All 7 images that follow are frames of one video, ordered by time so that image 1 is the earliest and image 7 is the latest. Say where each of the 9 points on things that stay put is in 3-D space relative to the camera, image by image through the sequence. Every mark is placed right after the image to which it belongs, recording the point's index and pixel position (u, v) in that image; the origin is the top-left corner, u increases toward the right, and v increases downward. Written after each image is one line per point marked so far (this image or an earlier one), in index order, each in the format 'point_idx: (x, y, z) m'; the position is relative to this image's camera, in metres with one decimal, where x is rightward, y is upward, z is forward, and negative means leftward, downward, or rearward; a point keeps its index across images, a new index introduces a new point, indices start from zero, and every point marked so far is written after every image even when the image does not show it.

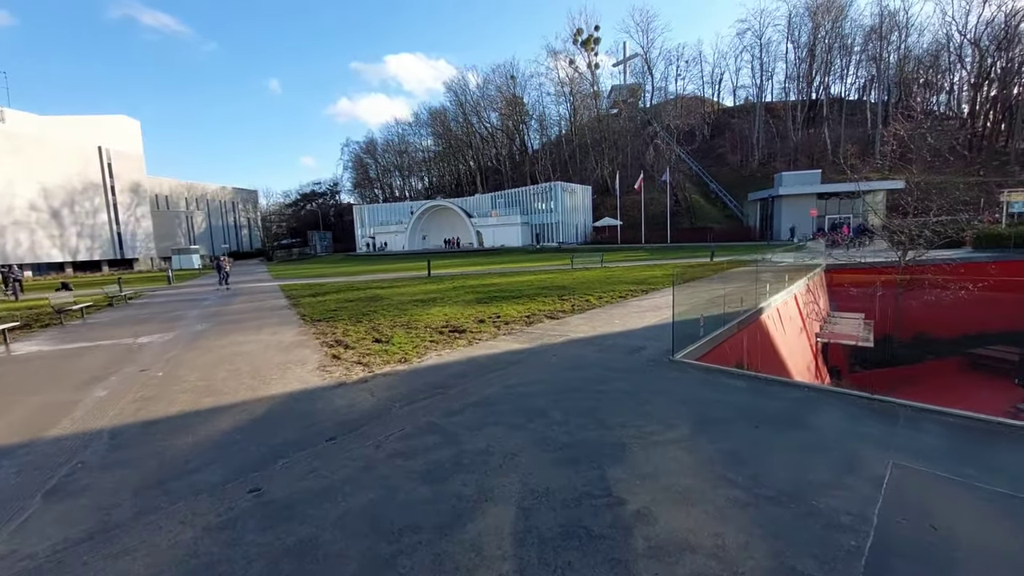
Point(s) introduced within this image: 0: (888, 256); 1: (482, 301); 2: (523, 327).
0: (+14.1, +1.2, +18.9) m
1: (-0.7, -0.3, +12.3) m
2: (+0.2, -0.6, +8.1) m
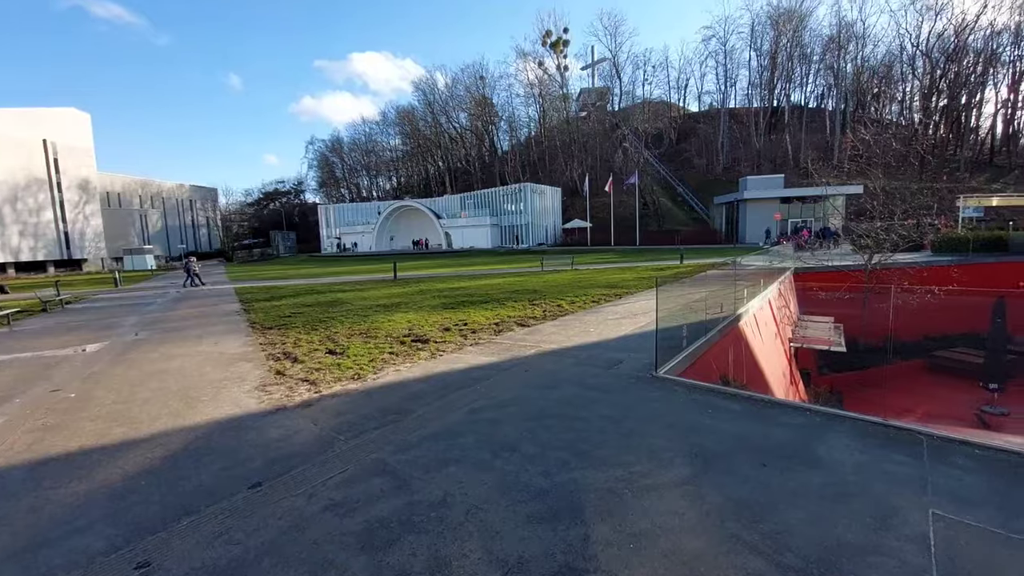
0: (+13.0, +1.1, +19.2) m
1: (-1.5, -0.4, +11.7) m
2: (-0.3, -0.7, +7.5) m
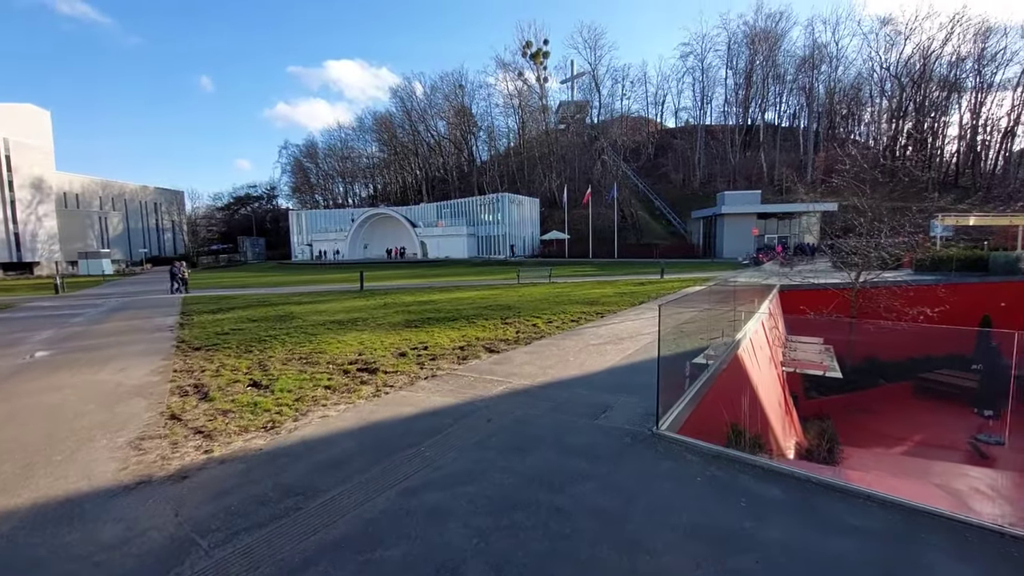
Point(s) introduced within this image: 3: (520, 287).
0: (+12.0, +0.4, +18.6) m
1: (-2.1, -0.8, +10.4) m
2: (-0.7, -1.0, +6.3) m
3: (+0.3, 0.0, +19.9) m
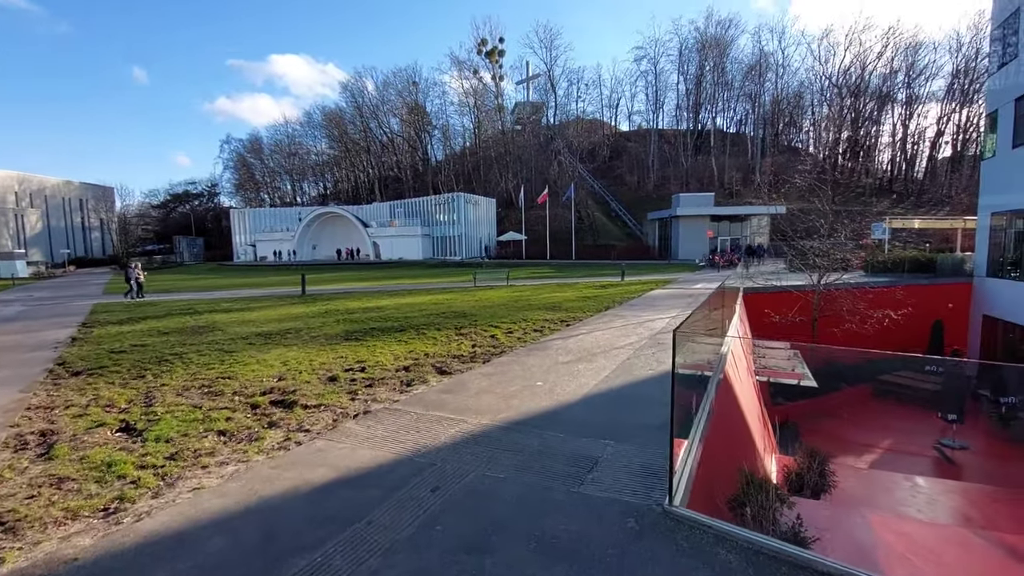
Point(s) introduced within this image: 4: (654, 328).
0: (+10.5, +0.3, +18.4) m
1: (-2.9, -0.9, +9.0) m
2: (-1.2, -1.1, +5.0) m
3: (-1.3, -0.1, +18.7) m
4: (+2.5, -0.7, +8.8) m
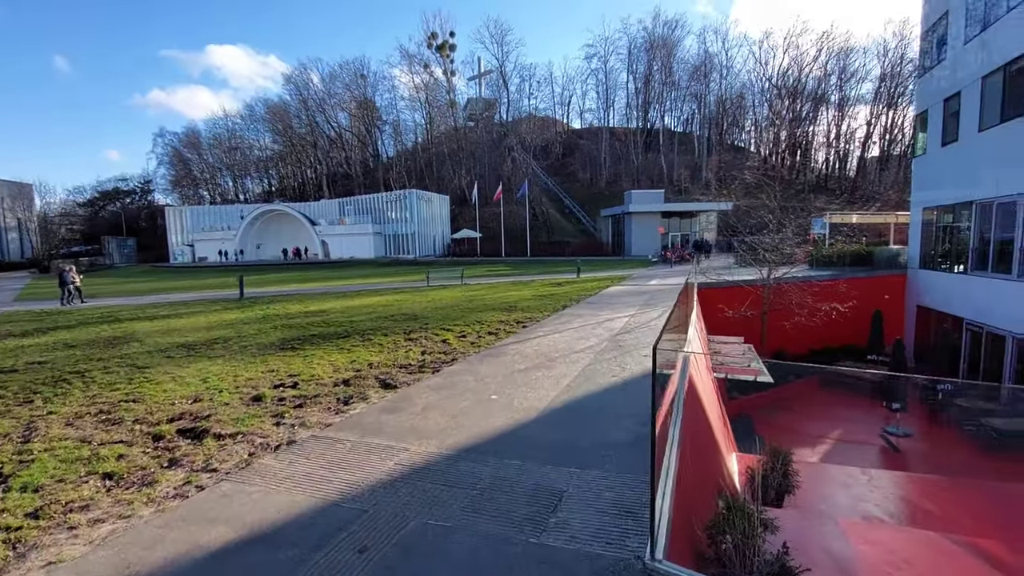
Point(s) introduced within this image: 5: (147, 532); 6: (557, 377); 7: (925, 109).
0: (+8.8, +0.5, +18.7) m
1: (-3.7, -0.9, +8.2) m
2: (-1.6, -1.1, +4.4) m
3: (-3.0, -0.1, +18.0) m
4: (+1.7, -0.7, +8.4) m
5: (-1.9, -1.3, +2.7) m
6: (+0.5, -1.0, +5.4) m
7: (+15.8, +6.8, +19.3) m
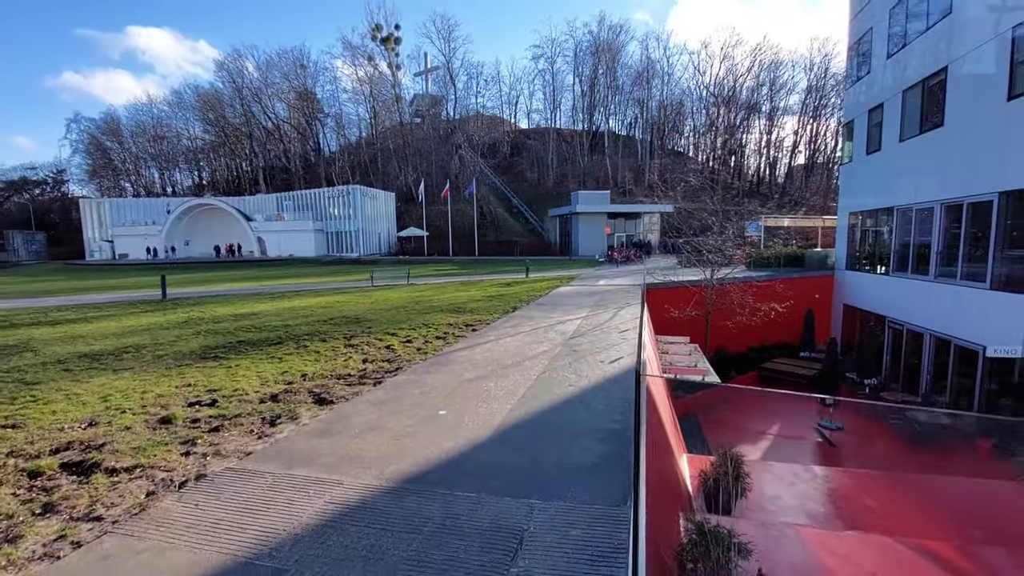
0: (+6.9, +0.5, +19.1) m
1: (-4.4, -1.0, +7.4) m
2: (-2.0, -1.2, +3.8) m
3: (-4.7, -0.1, +17.2) m
4: (+0.9, -0.7, +8.2) m
5: (-2.2, -1.3, +2.1) m
6: (0.0, -1.0, +5.0) m
7: (+13.7, +6.8, +20.4) m
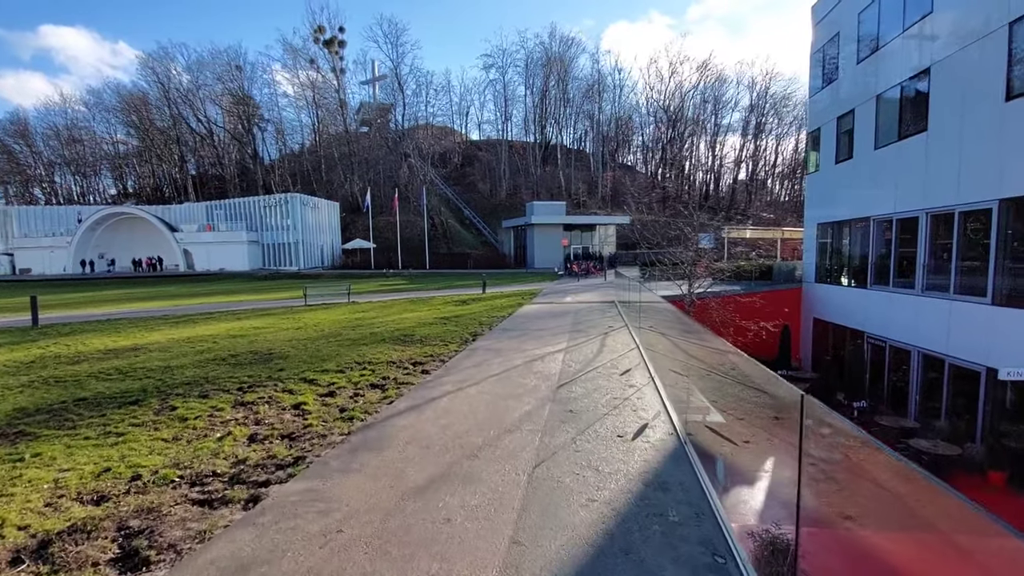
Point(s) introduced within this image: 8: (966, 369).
0: (+5.4, 0.0, +17.6) m
1: (-4.7, -1.3, +4.8) m
2: (-2.0, -1.4, +1.5) m
3: (-6.0, -0.7, +14.5) m
4: (+0.4, -1.0, +6.1) m
5: (-2.0, -1.5, -0.3) m
6: (-0.1, -1.3, +2.9) m
7: (+12.0, +6.3, +19.7) m
8: (+10.4, -1.8, +11.5) m
